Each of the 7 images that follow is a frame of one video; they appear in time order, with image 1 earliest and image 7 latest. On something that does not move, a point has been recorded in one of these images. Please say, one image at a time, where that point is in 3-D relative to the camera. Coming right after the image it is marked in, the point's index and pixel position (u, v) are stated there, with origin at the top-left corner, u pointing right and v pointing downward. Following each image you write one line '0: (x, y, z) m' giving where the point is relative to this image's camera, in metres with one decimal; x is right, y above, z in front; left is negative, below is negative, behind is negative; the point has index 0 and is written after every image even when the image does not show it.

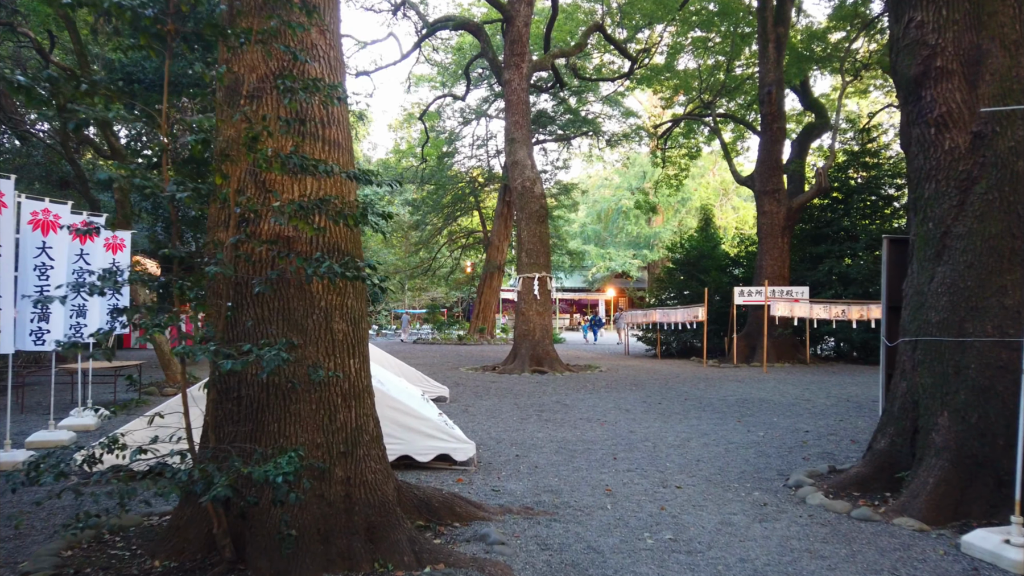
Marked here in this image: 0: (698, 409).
0: (+2.3, -1.5, +9.3) m
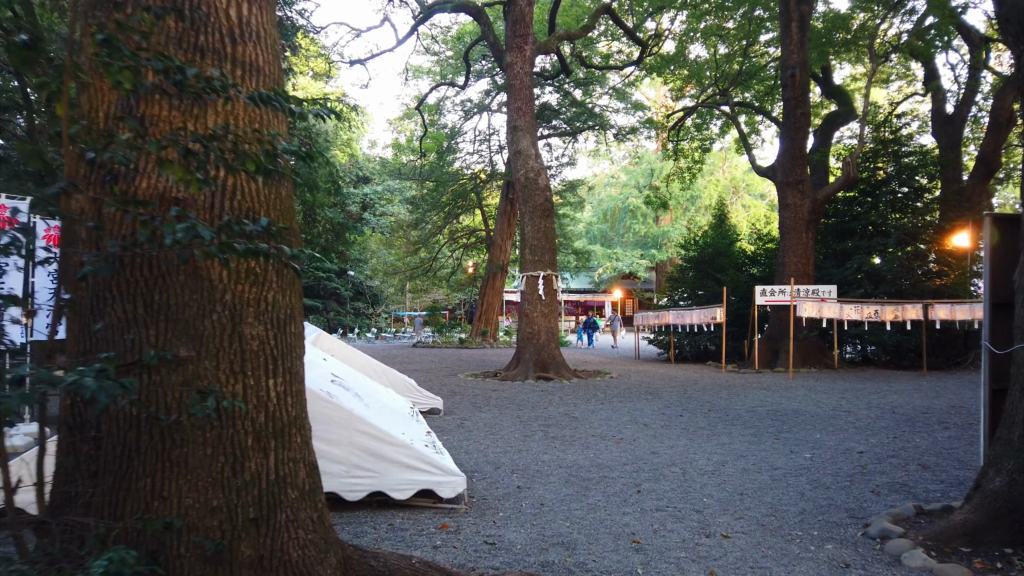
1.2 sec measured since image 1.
0: (+2.4, -1.5, +8.2) m
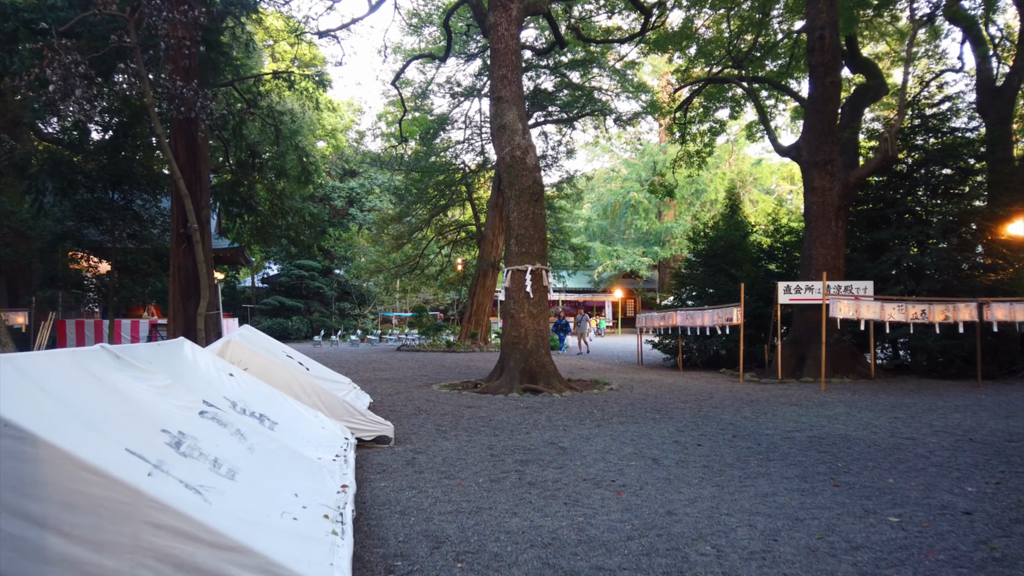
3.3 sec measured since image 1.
0: (+2.1, -1.4, +6.2) m
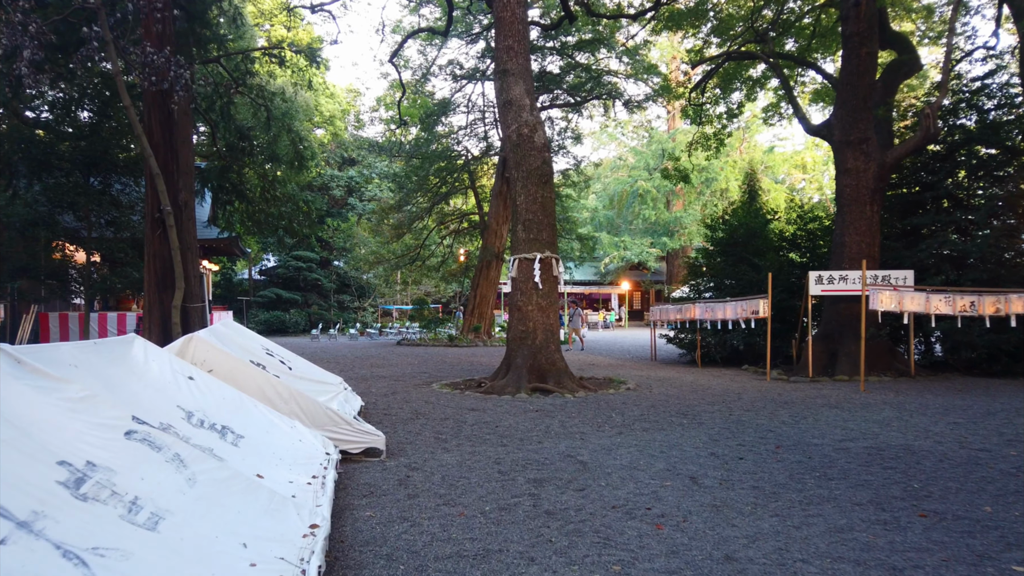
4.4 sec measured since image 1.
0: (+2.2, -1.3, +5.3) m
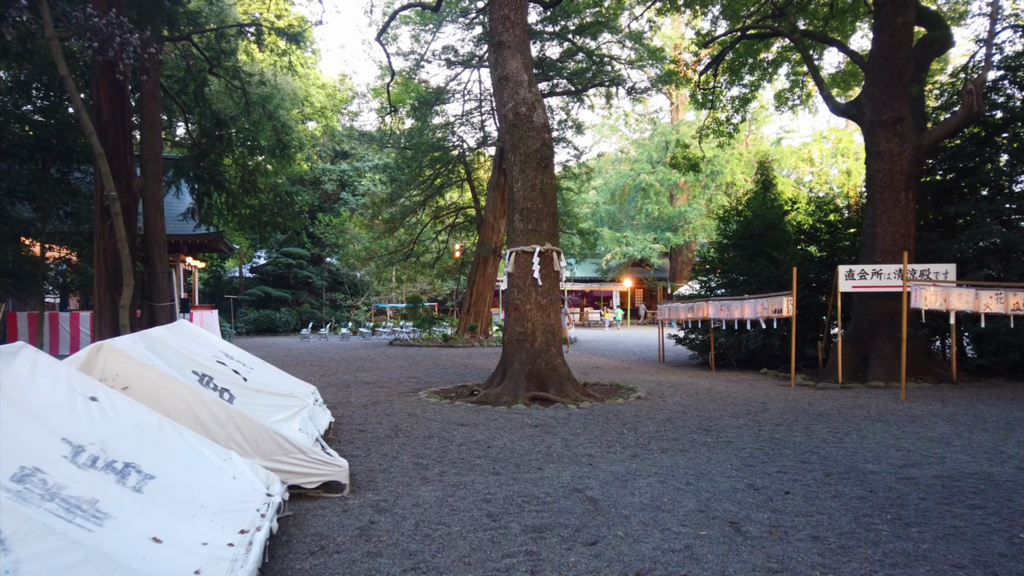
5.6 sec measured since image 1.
0: (+2.1, -1.3, +4.1) m
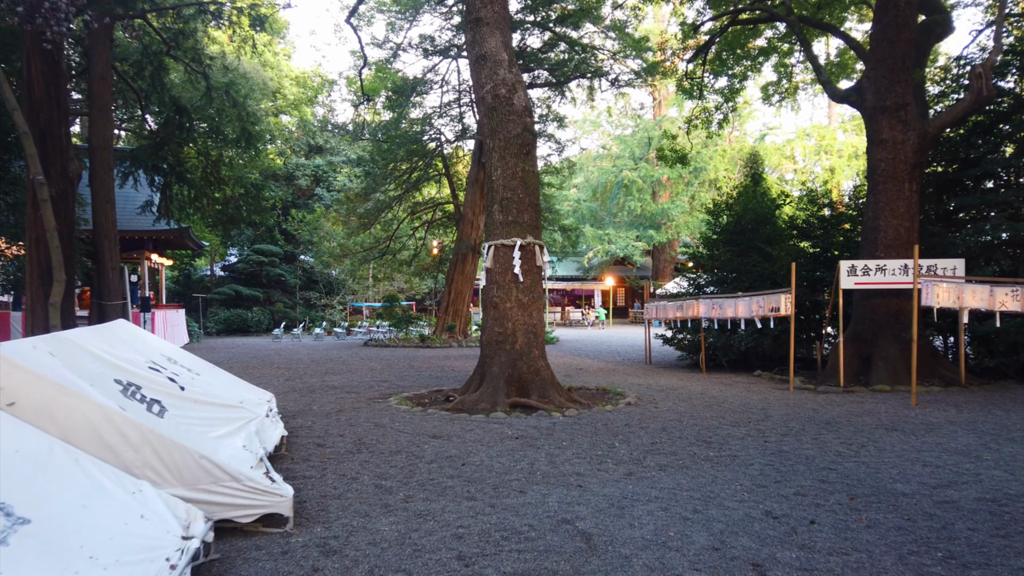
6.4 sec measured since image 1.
0: (+2.0, -1.3, +3.4) m
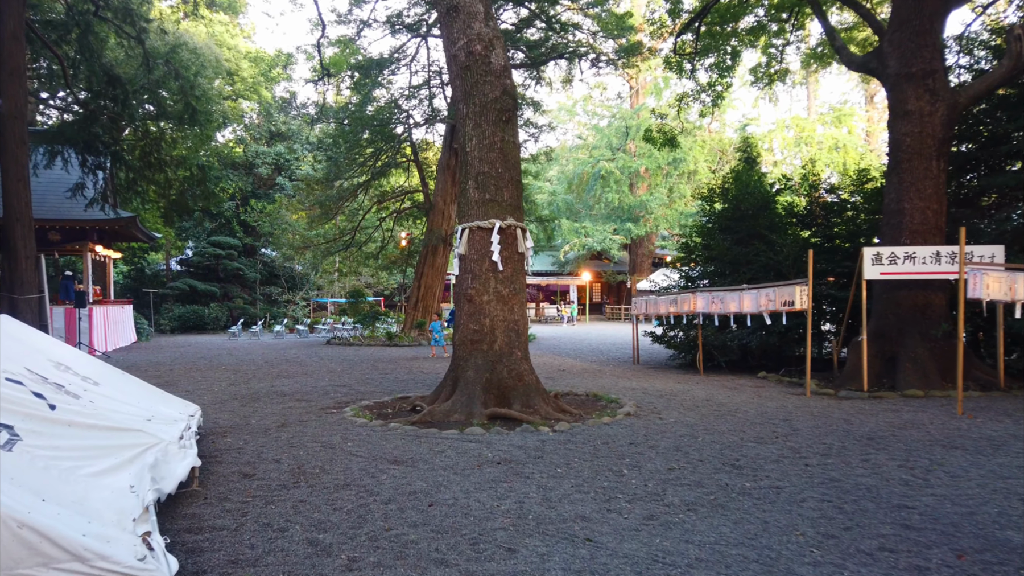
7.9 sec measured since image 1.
0: (+2.0, -1.2, +2.2) m
